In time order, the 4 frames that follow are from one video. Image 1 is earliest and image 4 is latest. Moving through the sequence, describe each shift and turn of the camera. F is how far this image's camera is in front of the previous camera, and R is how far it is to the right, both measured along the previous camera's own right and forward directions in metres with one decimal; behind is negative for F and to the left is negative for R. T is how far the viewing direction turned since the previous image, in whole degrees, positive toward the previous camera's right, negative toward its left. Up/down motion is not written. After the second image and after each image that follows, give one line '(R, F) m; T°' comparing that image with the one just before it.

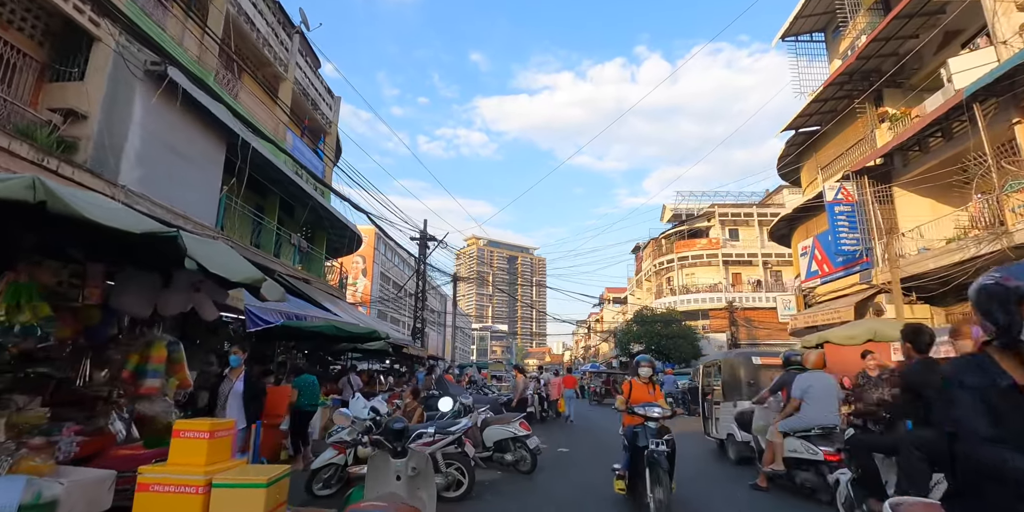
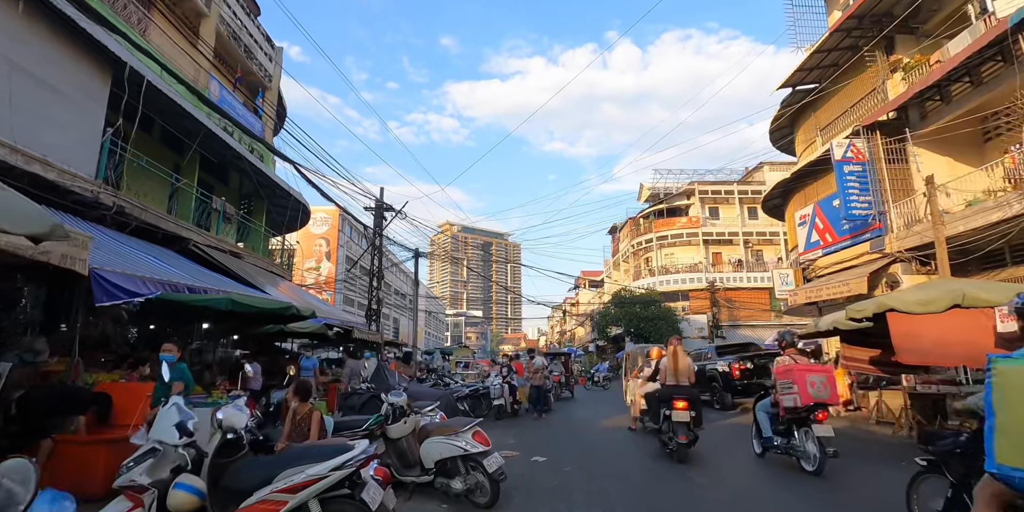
(+0.2, +2.0) m; +3°
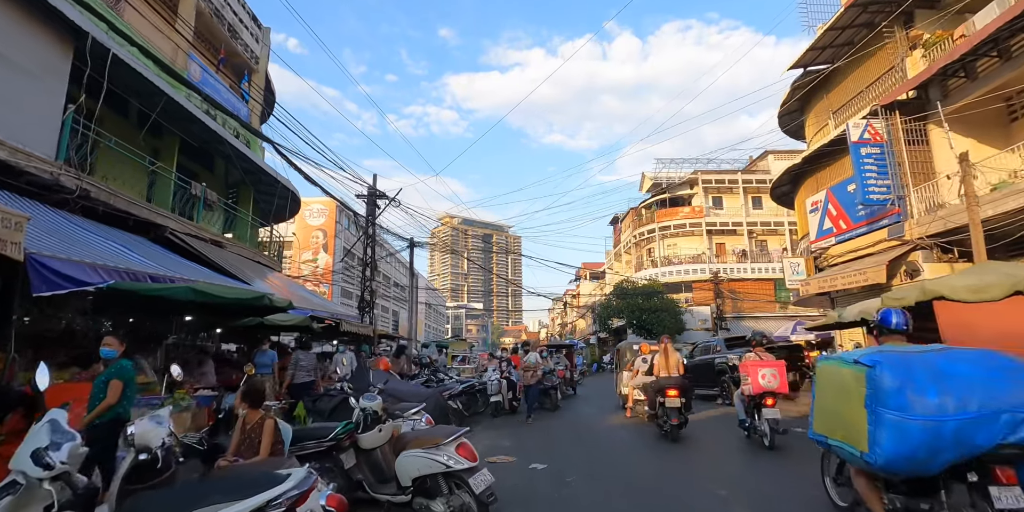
(+0.1, +0.6) m; 0°
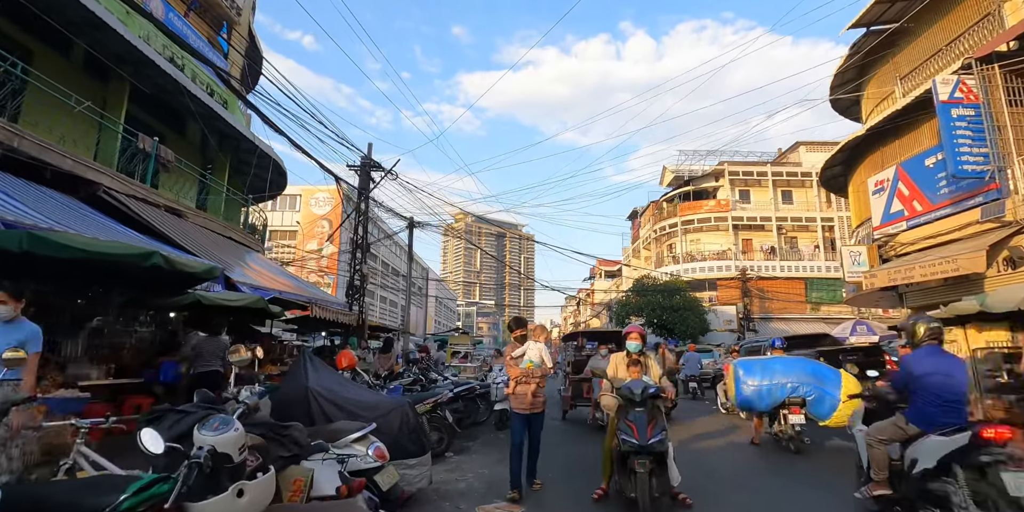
(0.0, +1.9) m; -1°
